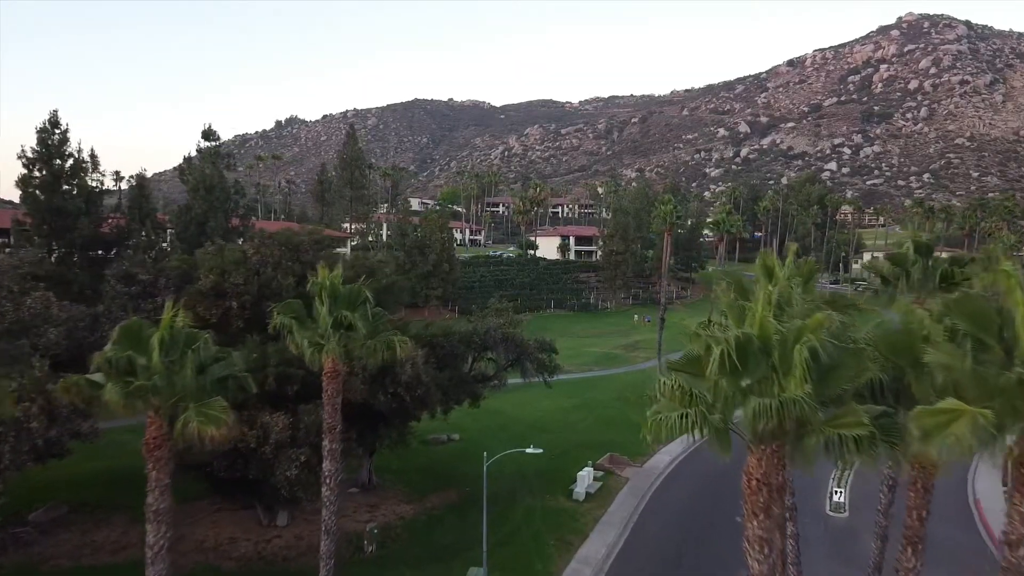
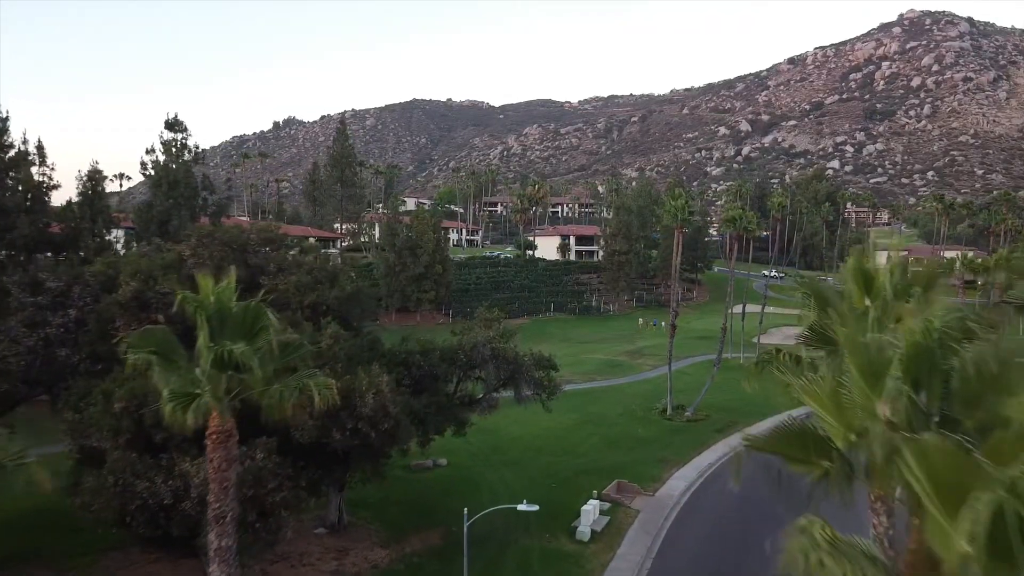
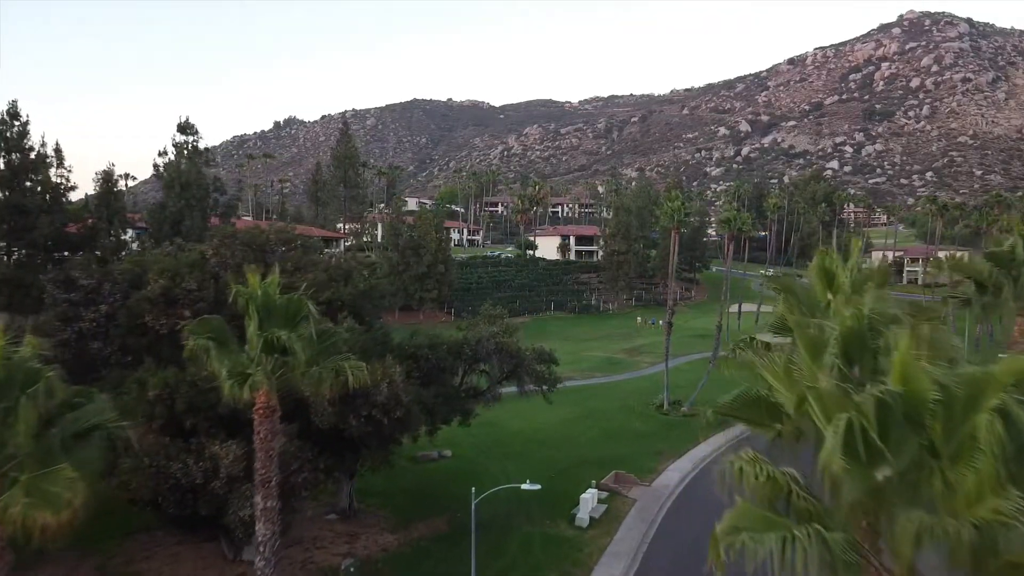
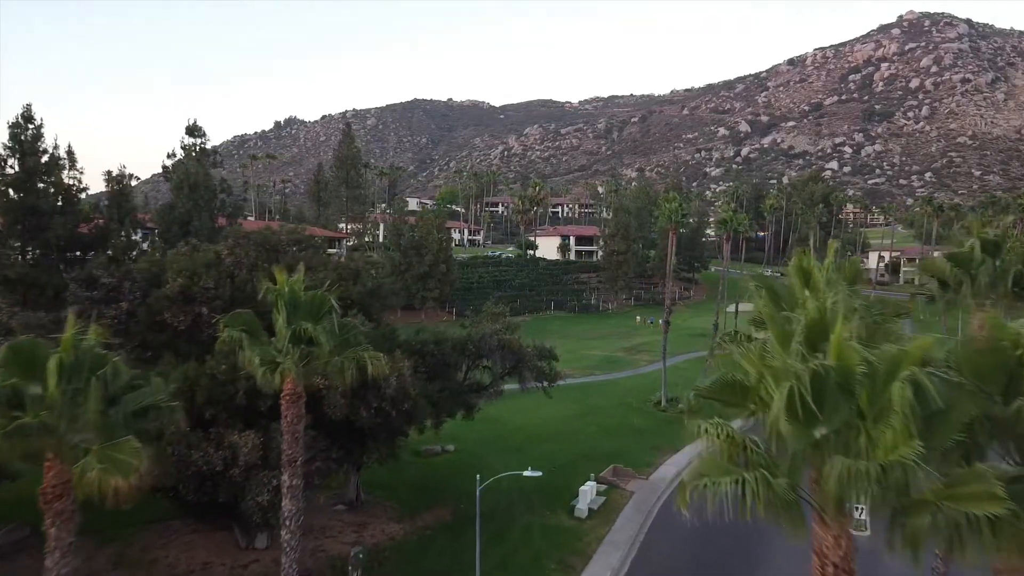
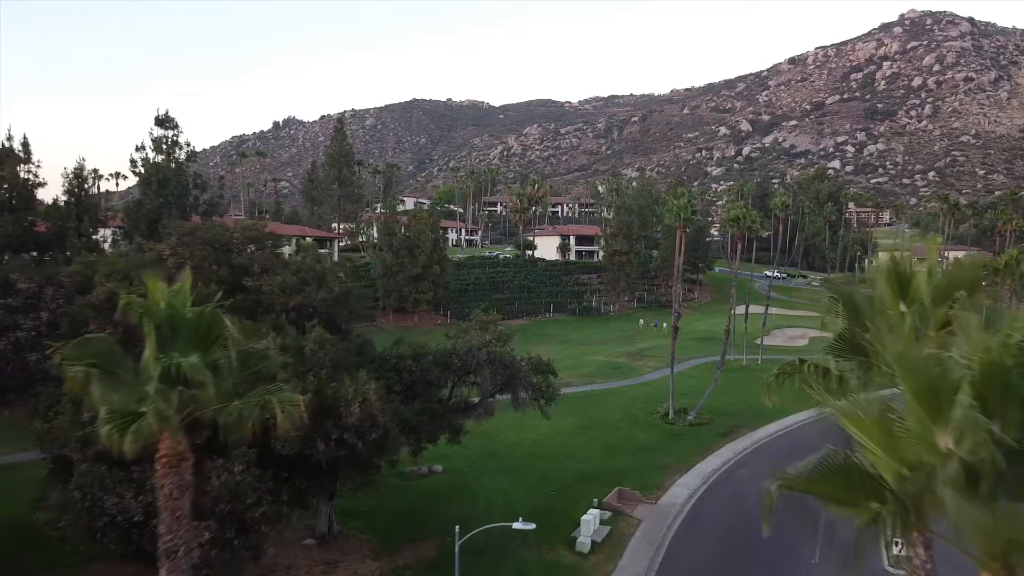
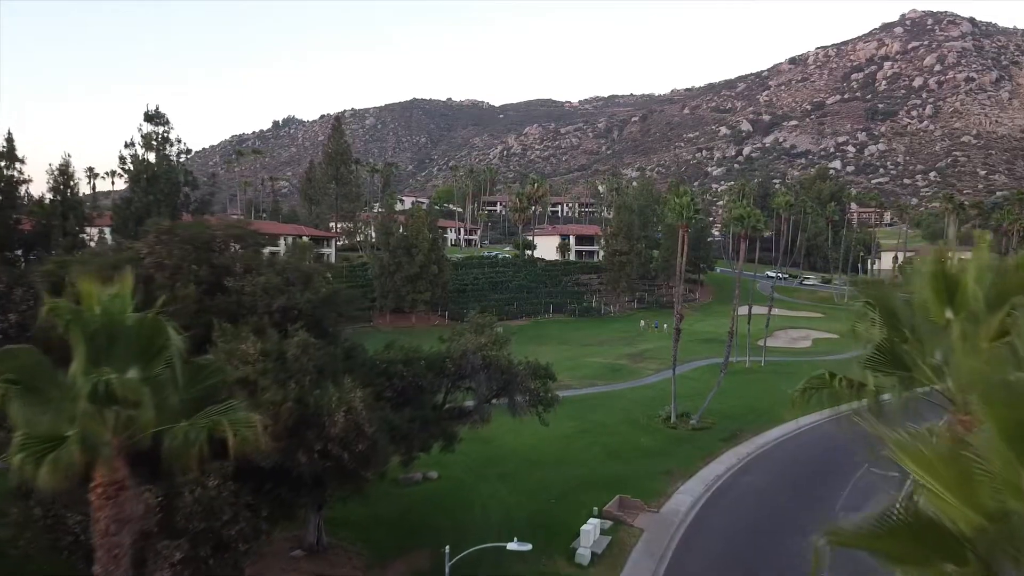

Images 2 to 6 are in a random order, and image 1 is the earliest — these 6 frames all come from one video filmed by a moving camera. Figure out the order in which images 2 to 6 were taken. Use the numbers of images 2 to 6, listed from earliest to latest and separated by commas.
4, 3, 2, 5, 6
